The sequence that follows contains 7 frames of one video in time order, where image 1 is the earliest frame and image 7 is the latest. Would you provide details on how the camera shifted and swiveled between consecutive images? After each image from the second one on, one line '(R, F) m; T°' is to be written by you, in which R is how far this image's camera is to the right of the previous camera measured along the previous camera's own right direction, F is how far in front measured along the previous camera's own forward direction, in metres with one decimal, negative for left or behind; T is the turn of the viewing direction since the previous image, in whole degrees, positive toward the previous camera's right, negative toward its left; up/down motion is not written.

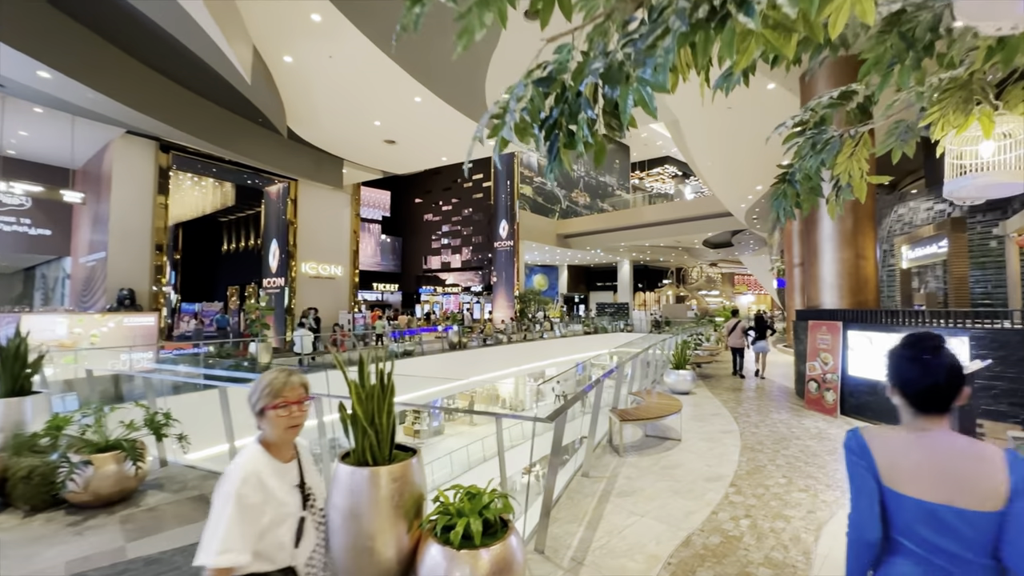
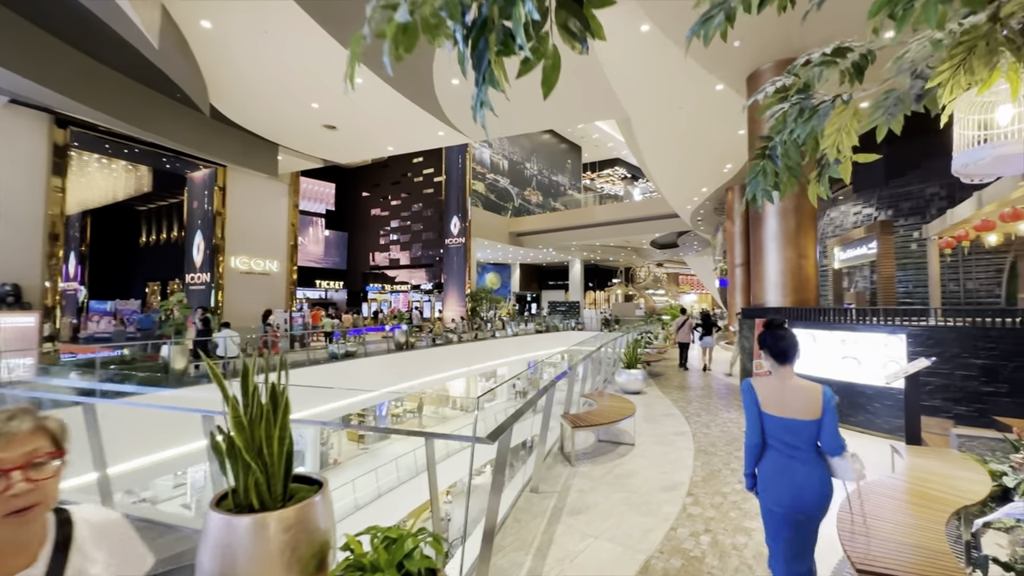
(+0.1, +0.4) m; +6°
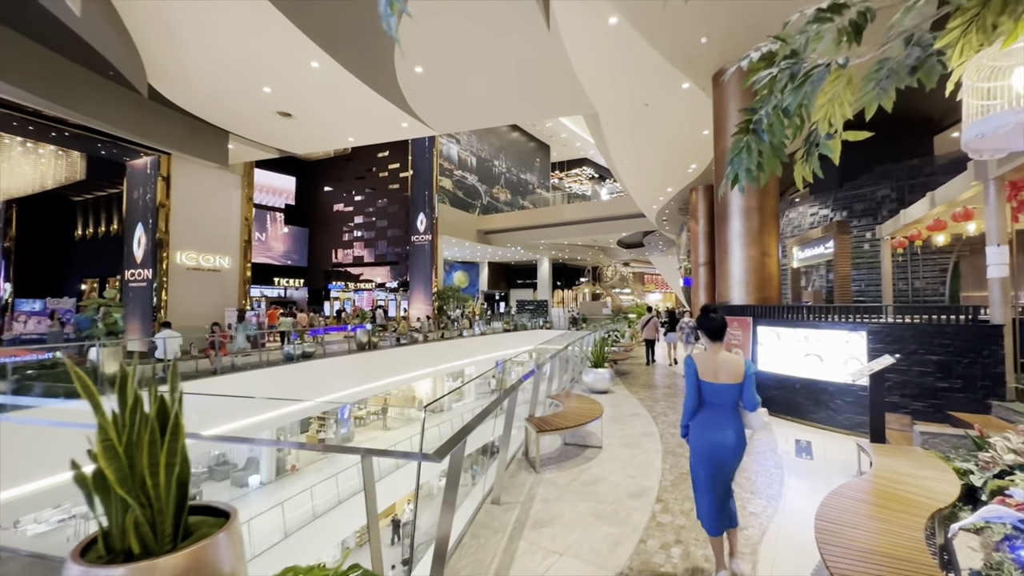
(+0.1, +0.2) m; +4°
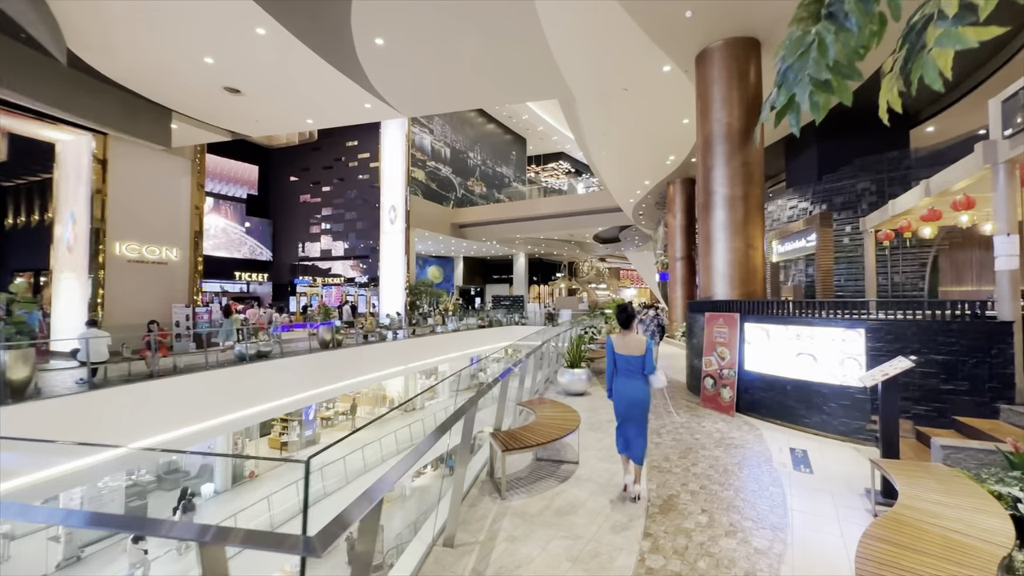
(+0.1, +0.5) m; +3°
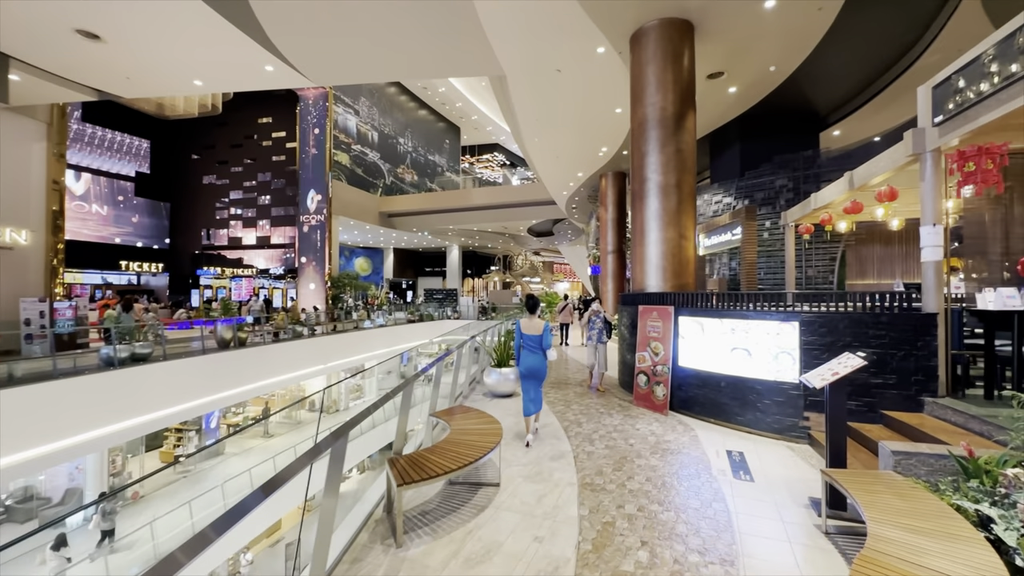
(+0.2, +0.6) m; +9°
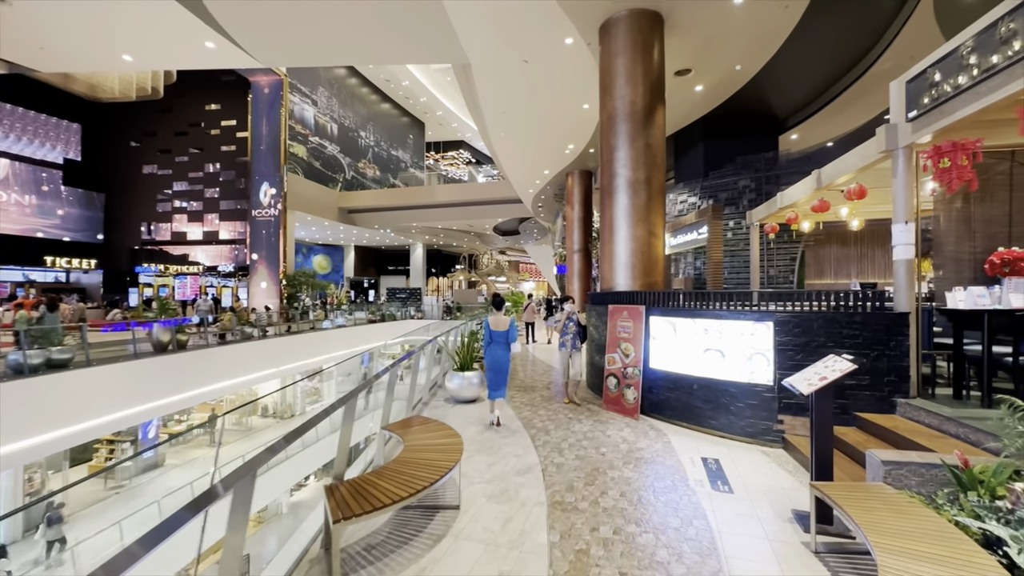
(0.0, +0.3) m; +5°
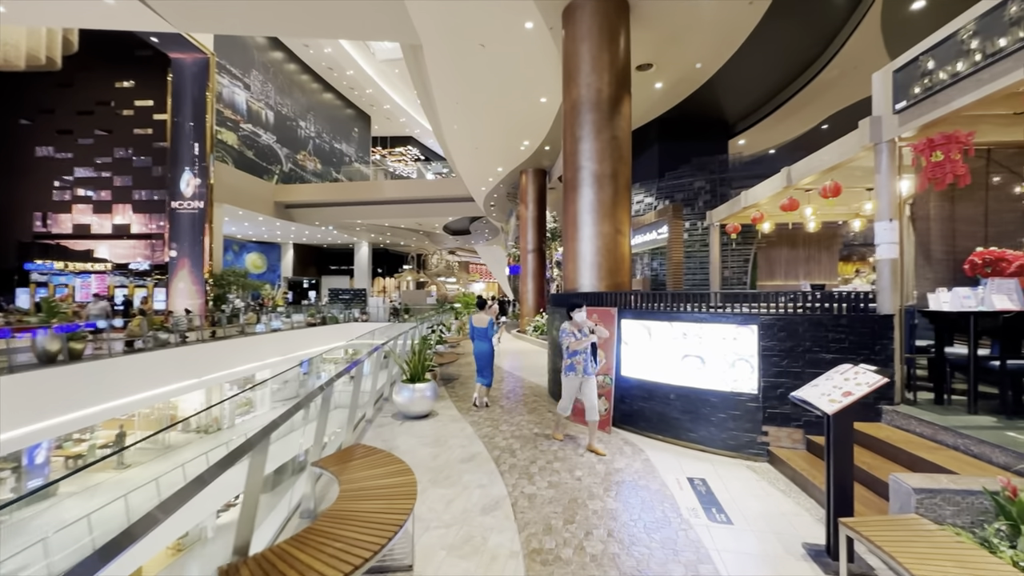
(-0.1, +0.5) m; +7°
